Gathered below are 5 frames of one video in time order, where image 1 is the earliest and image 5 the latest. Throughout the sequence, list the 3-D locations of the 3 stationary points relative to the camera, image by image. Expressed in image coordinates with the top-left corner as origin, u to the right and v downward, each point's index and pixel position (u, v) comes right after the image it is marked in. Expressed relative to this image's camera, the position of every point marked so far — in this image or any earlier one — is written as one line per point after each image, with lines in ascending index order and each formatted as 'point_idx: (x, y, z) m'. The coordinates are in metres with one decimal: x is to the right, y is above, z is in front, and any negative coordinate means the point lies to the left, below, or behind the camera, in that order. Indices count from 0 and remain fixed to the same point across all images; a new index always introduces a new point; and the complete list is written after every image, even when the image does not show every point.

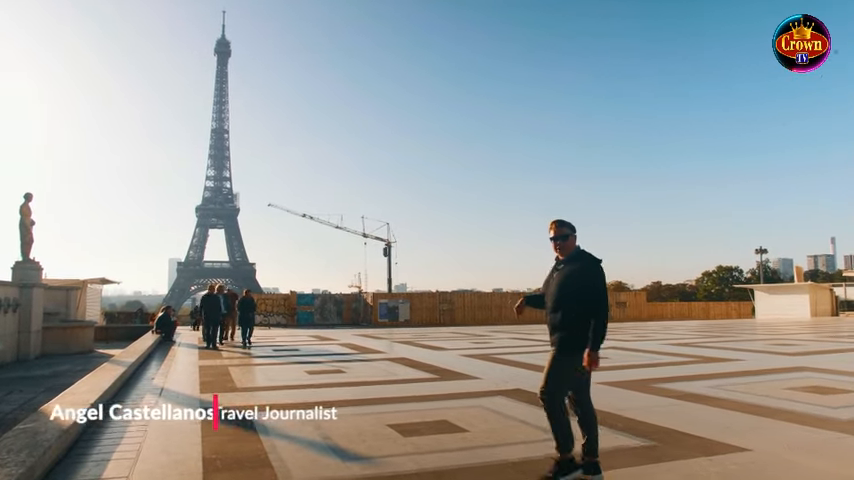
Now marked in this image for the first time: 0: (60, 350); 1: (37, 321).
0: (-9.8, -2.9, +16.0) m
1: (-9.7, -2.0, +14.9) m
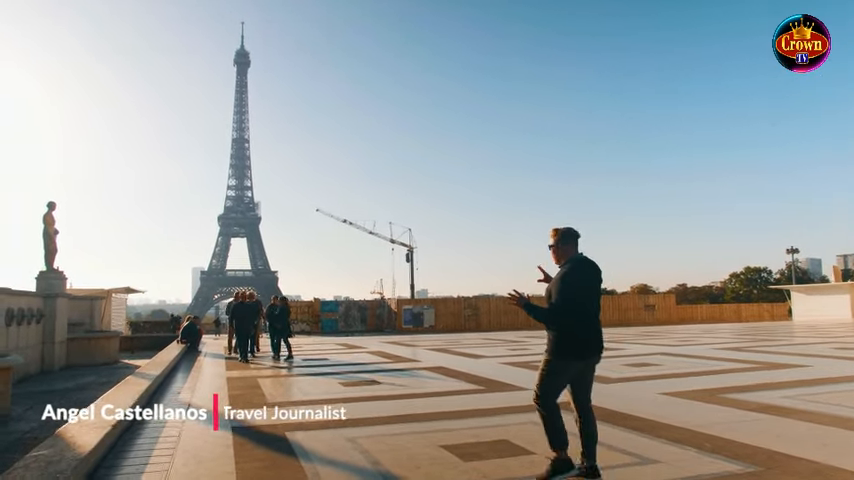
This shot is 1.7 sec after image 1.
0: (-8.9, -3.1, +15.7) m
1: (-8.8, -2.2, +14.5) m
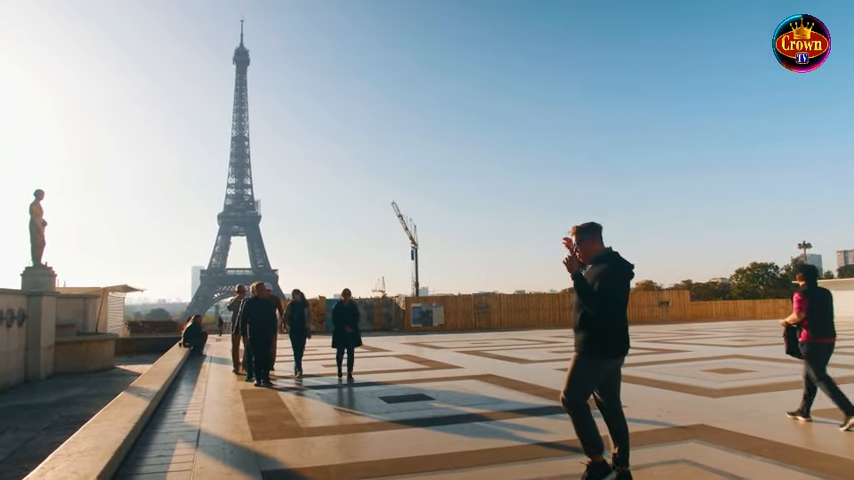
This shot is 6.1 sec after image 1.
0: (-8.2, -3.0, +13.9) m
1: (-8.1, -2.0, +12.8) m
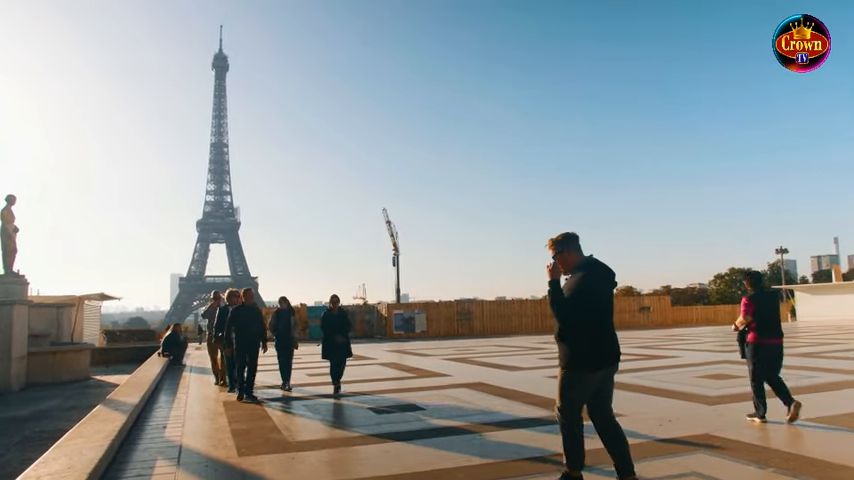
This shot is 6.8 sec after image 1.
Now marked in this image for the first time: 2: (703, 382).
0: (-8.5, -3.1, +13.4) m
1: (-8.3, -2.2, +12.3) m
2: (+4.2, -2.1, +9.1) m
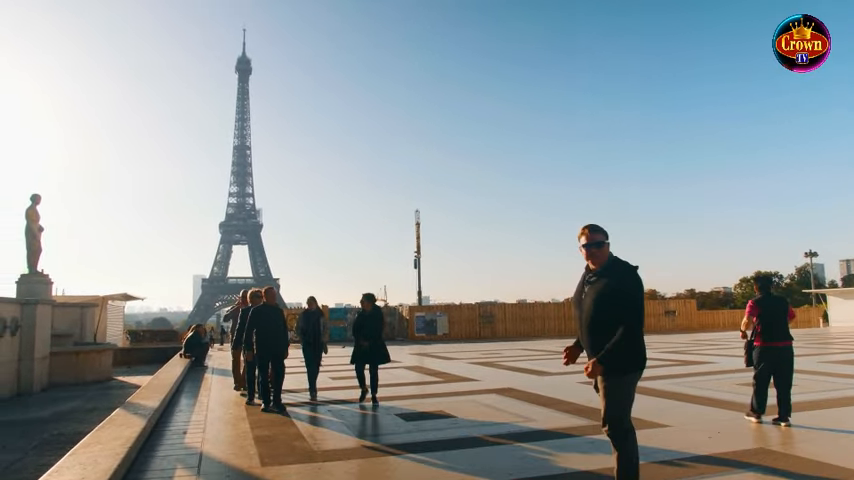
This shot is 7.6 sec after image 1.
0: (-7.9, -3.1, +13.3) m
1: (-7.8, -2.1, +12.2) m
2: (+4.6, -2.1, +8.6) m
